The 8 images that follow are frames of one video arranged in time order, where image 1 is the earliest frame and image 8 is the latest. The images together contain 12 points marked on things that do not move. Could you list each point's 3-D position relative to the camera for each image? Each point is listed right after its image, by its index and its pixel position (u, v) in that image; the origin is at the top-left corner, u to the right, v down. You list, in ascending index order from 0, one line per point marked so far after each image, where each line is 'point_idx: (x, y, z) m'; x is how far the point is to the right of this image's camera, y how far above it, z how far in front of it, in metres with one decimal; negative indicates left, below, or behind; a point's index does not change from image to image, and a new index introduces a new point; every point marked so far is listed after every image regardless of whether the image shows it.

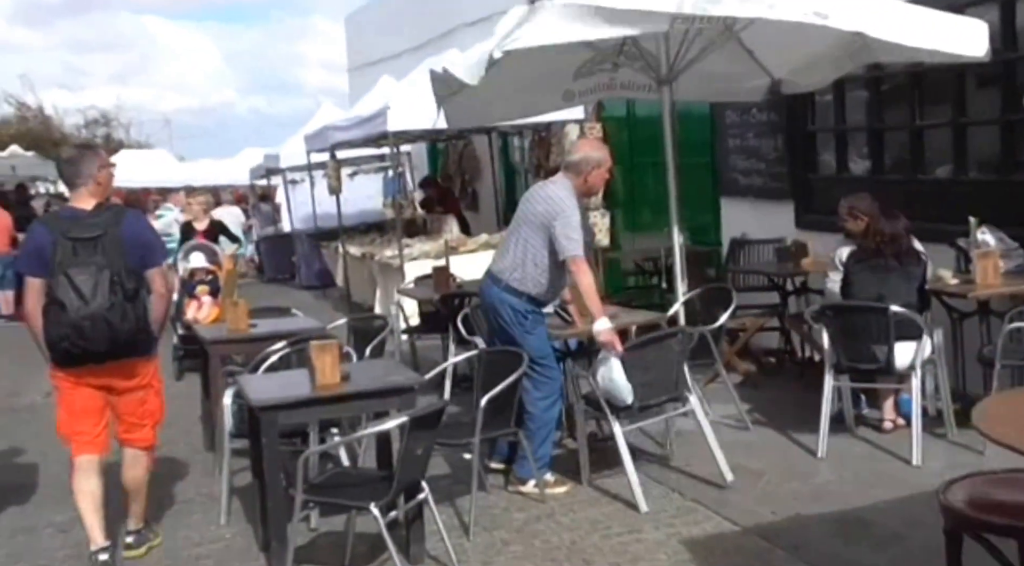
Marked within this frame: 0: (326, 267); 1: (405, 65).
0: (-2.4, +0.2, +13.7) m
1: (-1.5, +3.4, +16.1) m
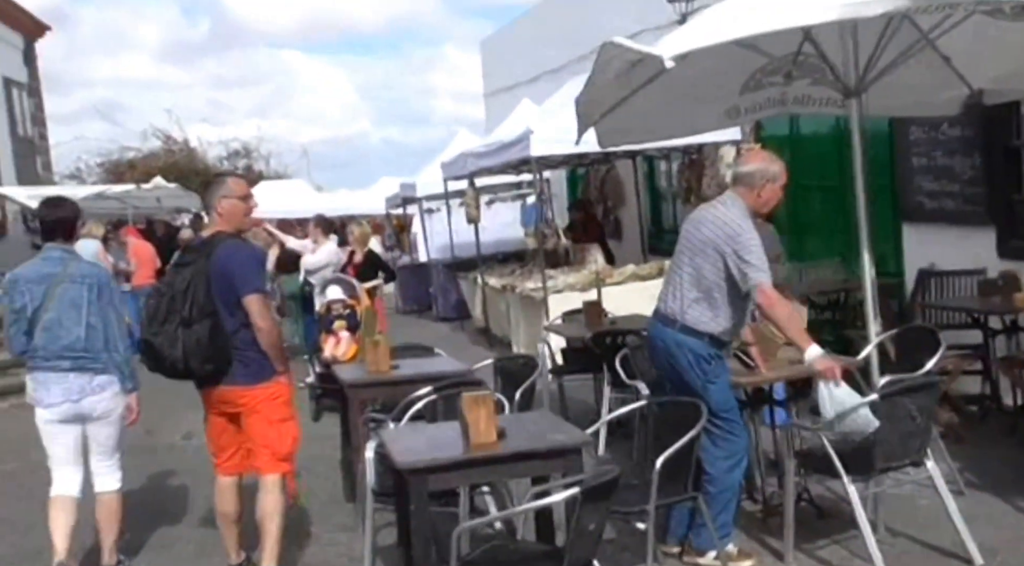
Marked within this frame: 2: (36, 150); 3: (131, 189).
0: (-0.6, -0.2, +13.6) m
1: (+0.5, +3.0, +15.9) m
2: (-6.9, +1.9, +15.5) m
3: (-4.5, +1.1, +12.6) m
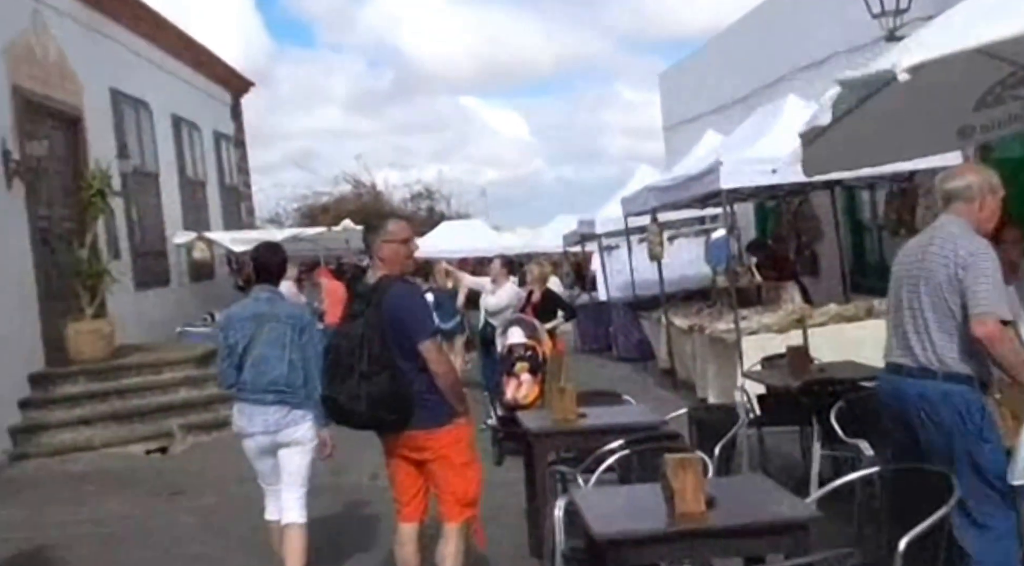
0: (+1.7, -0.7, +13.3) m
1: (+3.2, +2.4, +15.5) m
2: (-4.2, +1.3, +16.3) m
3: (-2.3, +0.6, +13.0) m
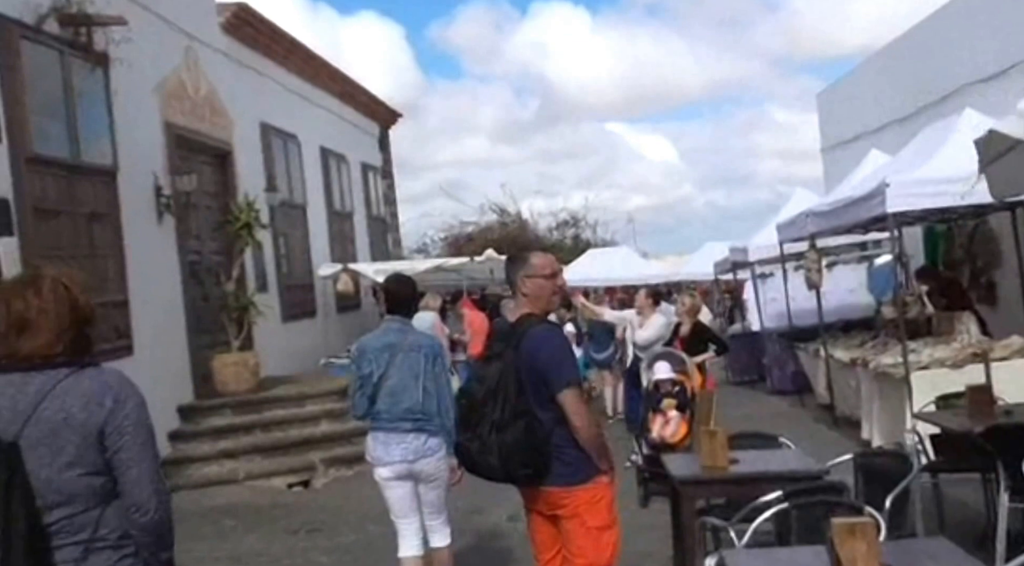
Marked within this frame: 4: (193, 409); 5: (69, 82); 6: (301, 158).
0: (+3.5, -1.0, +12.5) m
1: (+5.3, +2.0, +14.6) m
2: (-1.9, +0.9, +16.4) m
3: (-0.6, +0.3, +12.8) m
4: (-2.8, -1.1, +9.2) m
5: (-3.3, +1.5, +7.7) m
6: (-2.5, +1.5, +12.5) m
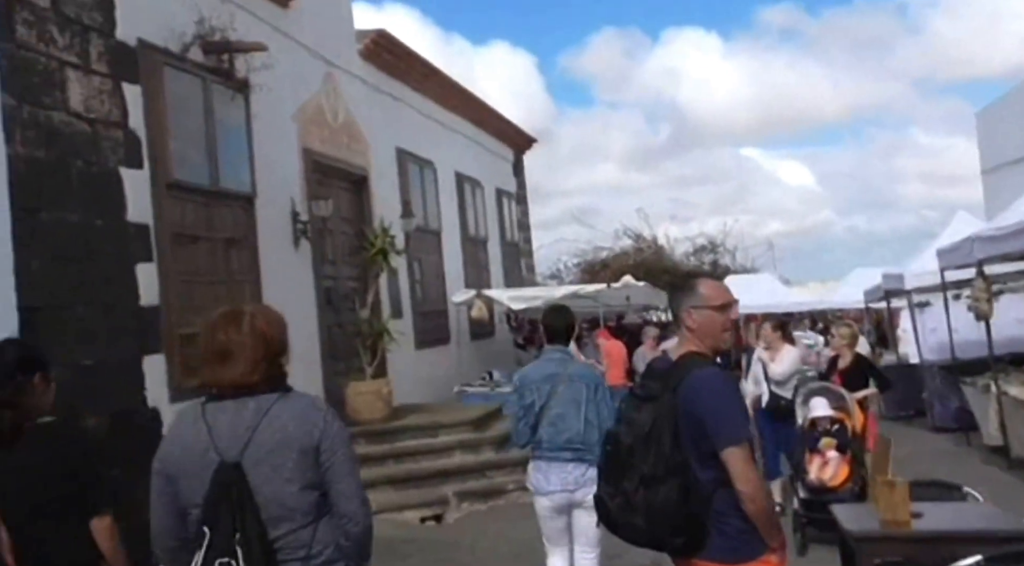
0: (+5.0, -1.4, +11.6) m
1: (+7.1, +1.6, +13.5) m
2: (+0.2, +0.4, +16.1) m
3: (+1.1, -0.1, +12.4) m
4: (-1.6, -1.3, +9.0) m
5: (-2.2, +1.3, +7.7) m
6: (-0.9, +1.2, +12.4) m
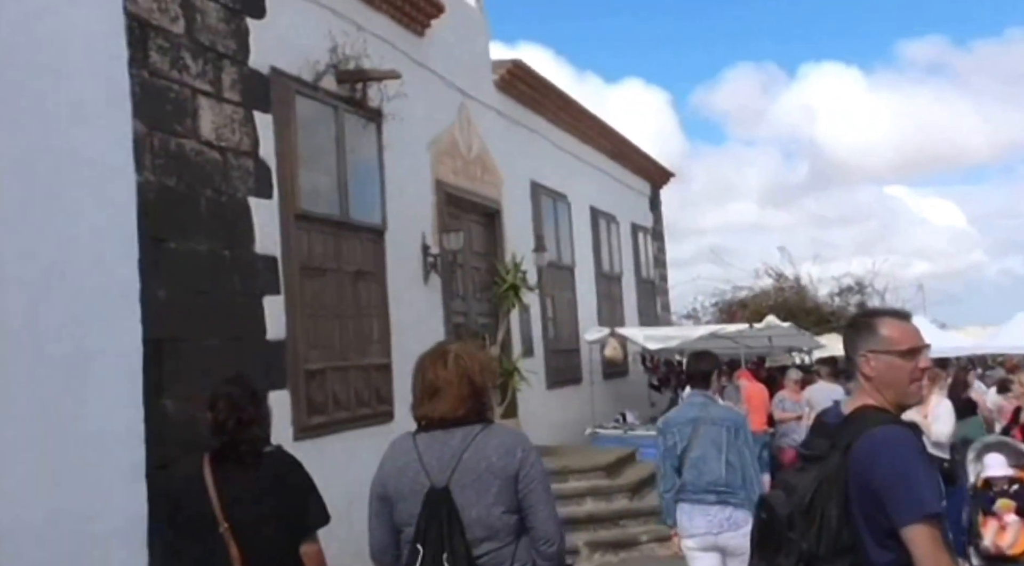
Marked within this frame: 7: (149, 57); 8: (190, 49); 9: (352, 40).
0: (+6.4, -1.8, +10.4) m
1: (+8.7, +1.1, +12.1) m
2: (+2.2, -0.1, +15.5) m
3: (+2.6, -0.5, +11.7) m
4: (-0.5, -1.6, +8.7) m
5: (-1.2, +1.0, +7.5) m
6: (+0.7, +0.8, +12.0) m
7: (-2.0, +1.3, +5.8) m
8: (-1.9, +1.4, +6.2) m
9: (-1.2, +1.8, +7.7) m
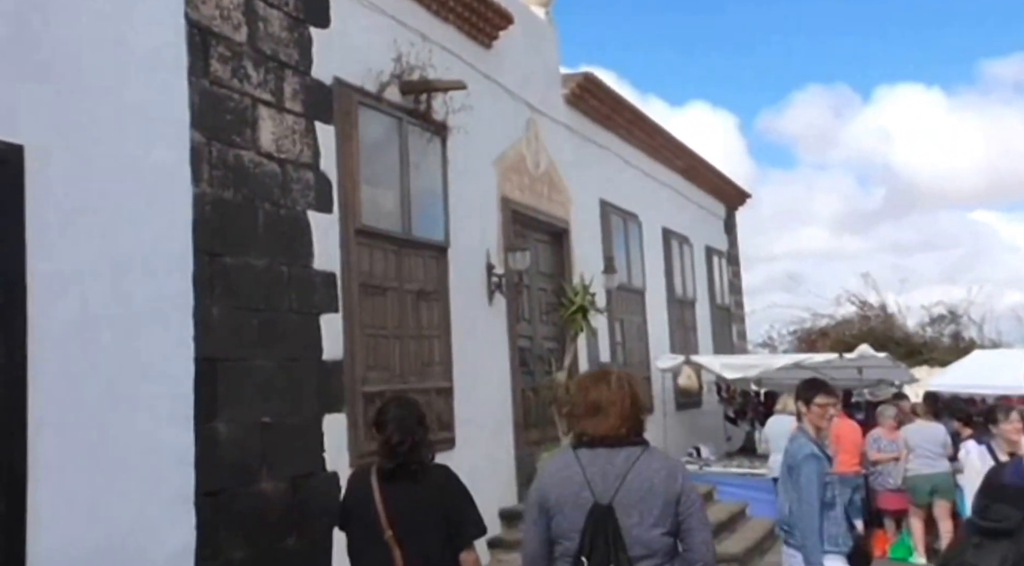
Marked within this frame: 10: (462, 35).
0: (+7.0, -2.1, +9.6) m
1: (+9.5, +0.7, +11.2) m
2: (+3.1, -0.5, +15.0) m
3: (+3.3, -0.8, +11.2) m
4: (0.0, -1.8, +8.3) m
5: (-0.7, +0.9, +7.2) m
6: (+1.4, +0.5, +11.6) m
7: (-1.6, +1.2, +5.6) m
8: (-1.5, +1.3, +5.9) m
9: (-0.7, +1.7, +7.5) m
10: (-0.4, +1.9, +8.1) m
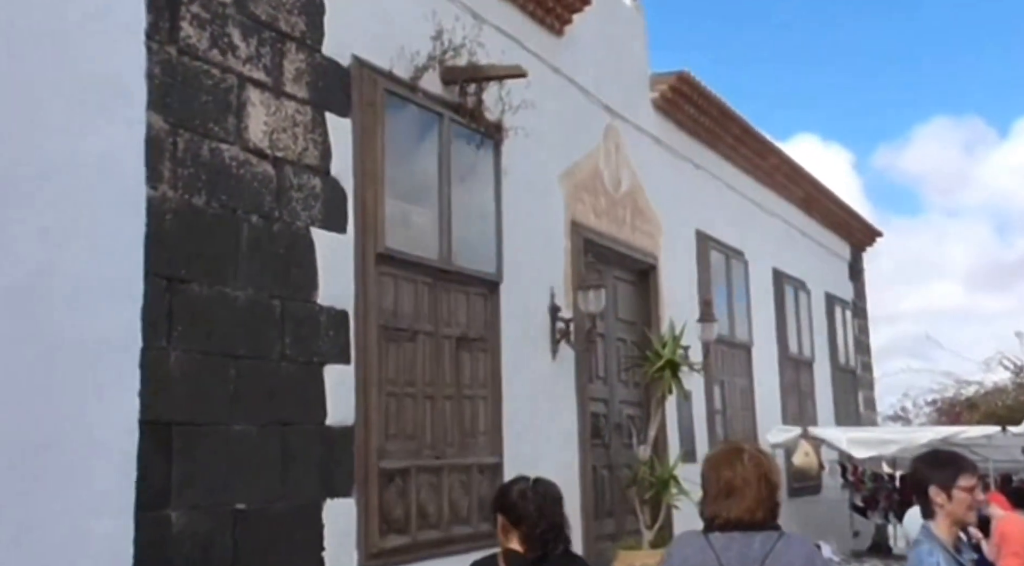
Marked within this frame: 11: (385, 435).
0: (+7.5, -2.6, +7.2) m
1: (+10.2, +0.1, +8.8) m
2: (+4.1, -1.2, +13.1) m
3: (+4.0, -1.3, +9.2) m
4: (+0.5, -2.1, +6.6) m
5: (-0.3, +0.7, +5.7) m
6: (+2.2, 0.0, +9.9) m
7: (-1.3, +1.0, +4.2) m
8: (-1.2, +1.1, +4.5) m
9: (-0.2, +1.4, +6.0) m
10: (+0.1, +1.6, +6.6) m
11: (-0.6, -0.7, +5.1) m
